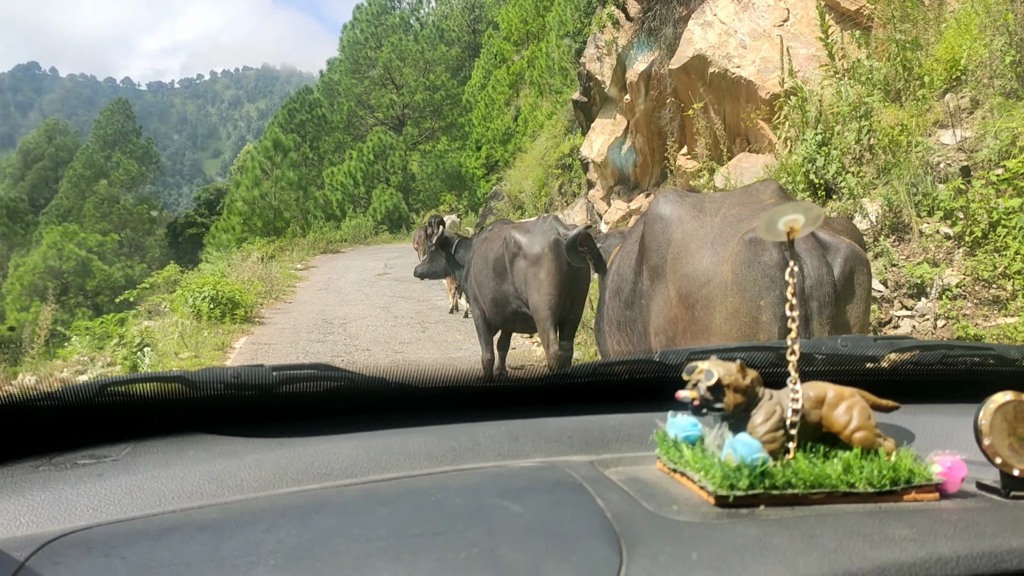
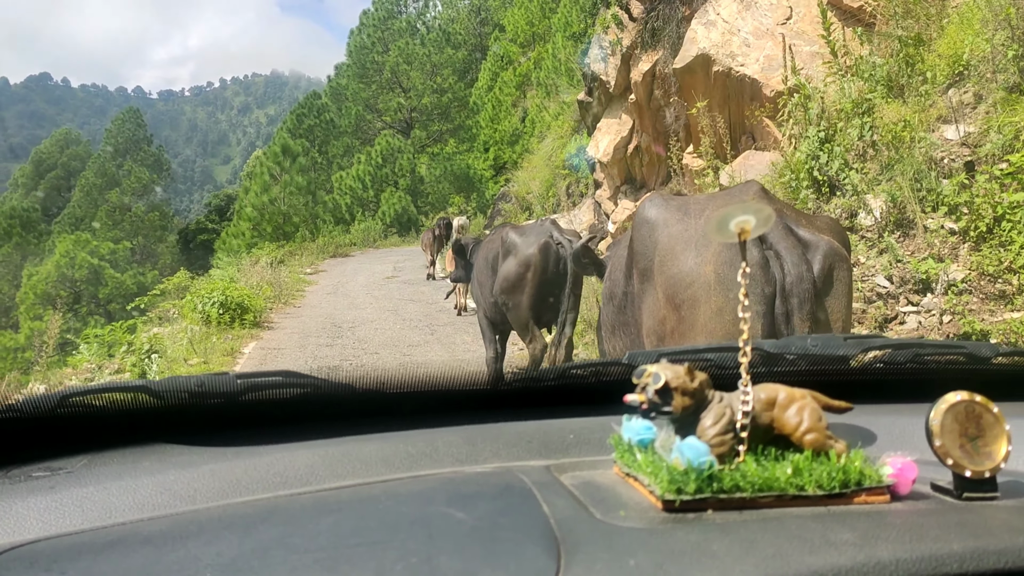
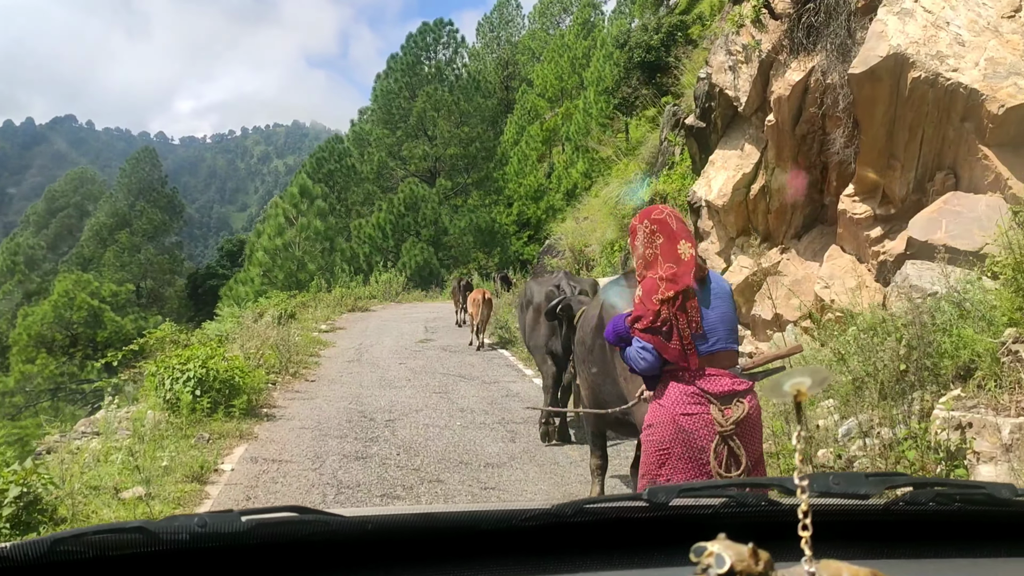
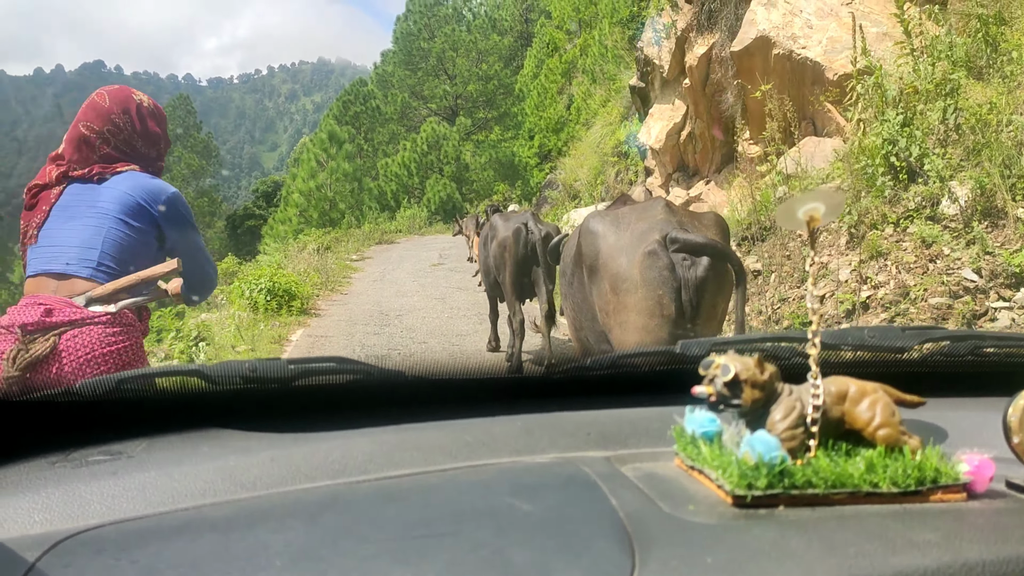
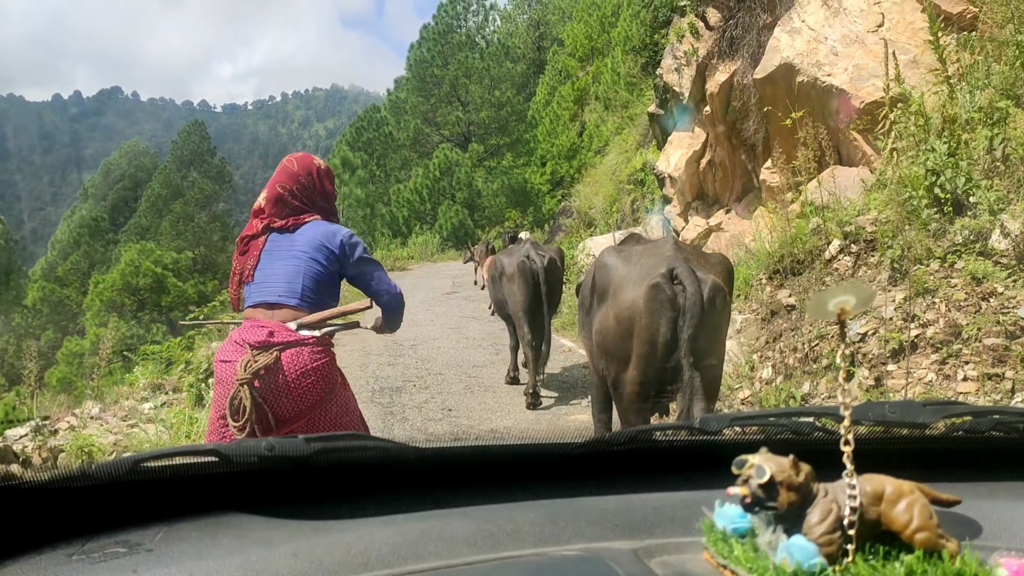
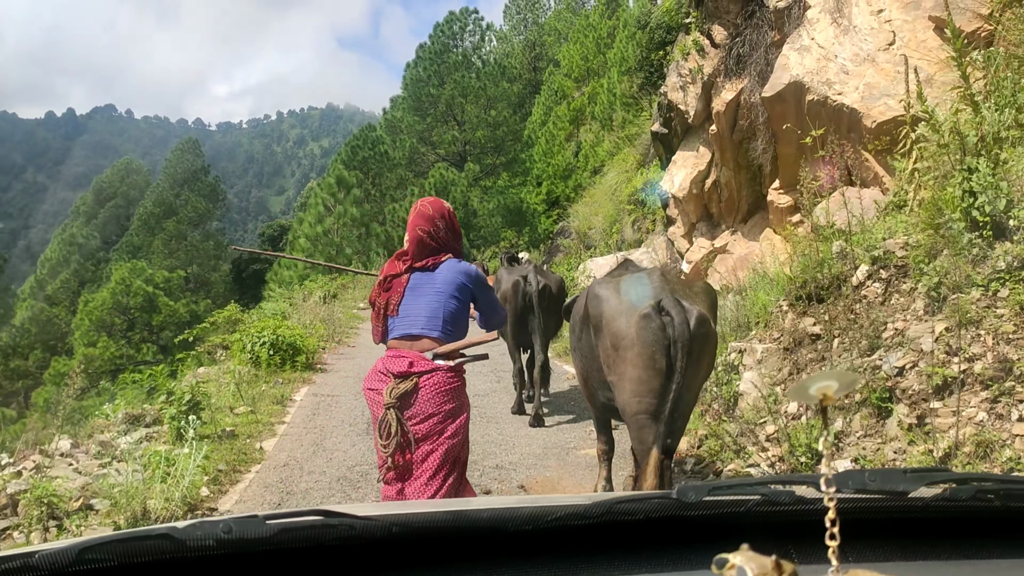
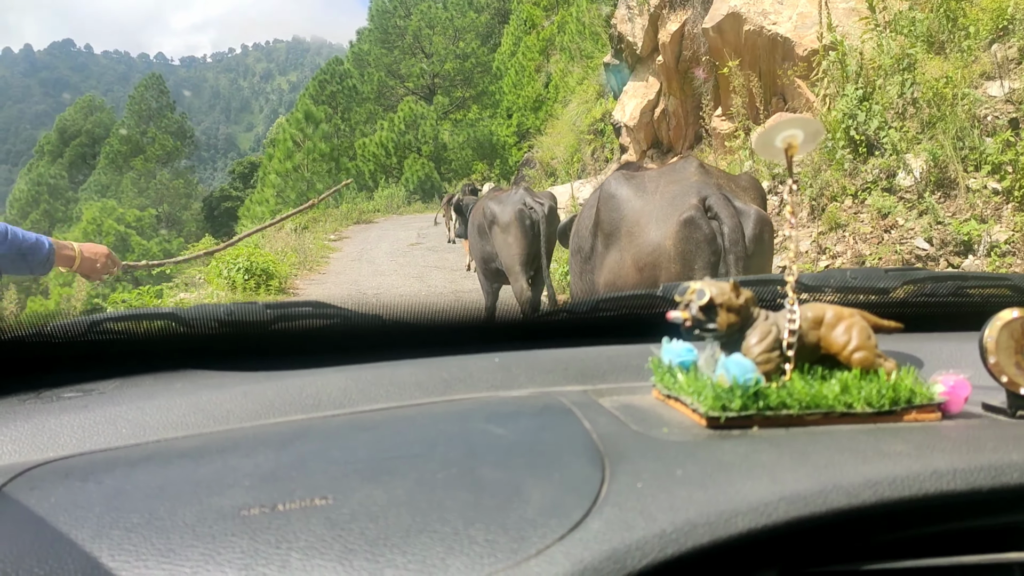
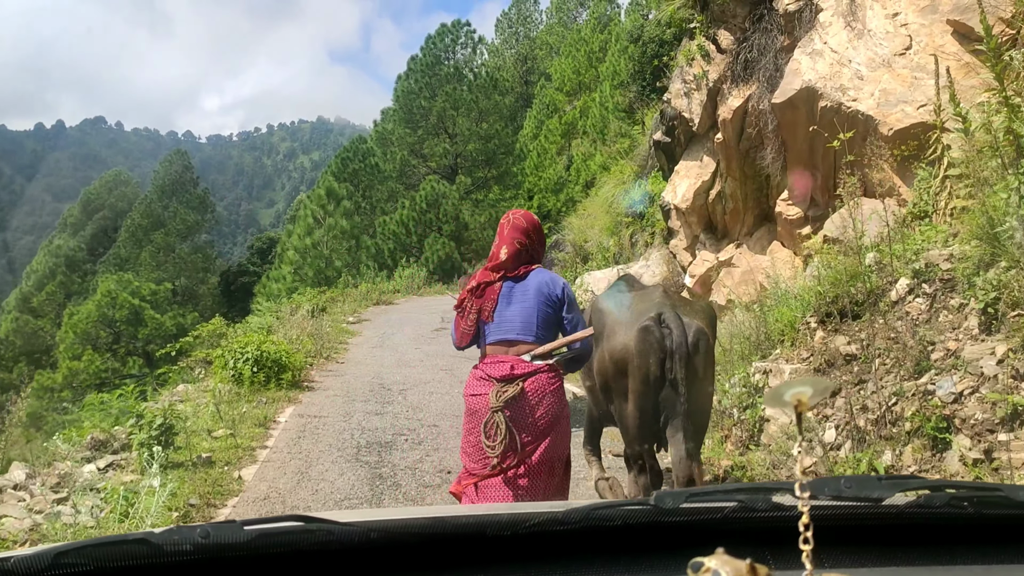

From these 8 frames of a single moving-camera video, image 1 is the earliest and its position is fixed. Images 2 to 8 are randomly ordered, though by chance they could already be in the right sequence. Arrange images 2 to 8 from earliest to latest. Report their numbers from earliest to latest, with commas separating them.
2, 7, 4, 5, 6, 8, 3
